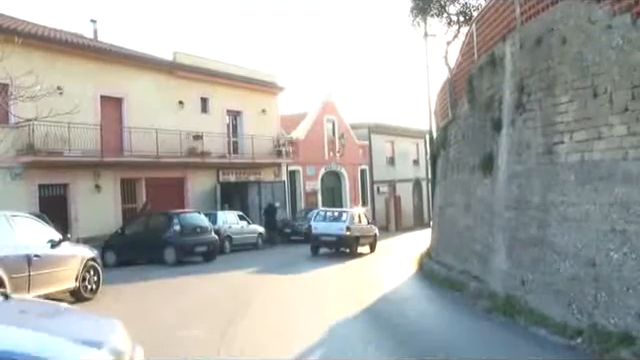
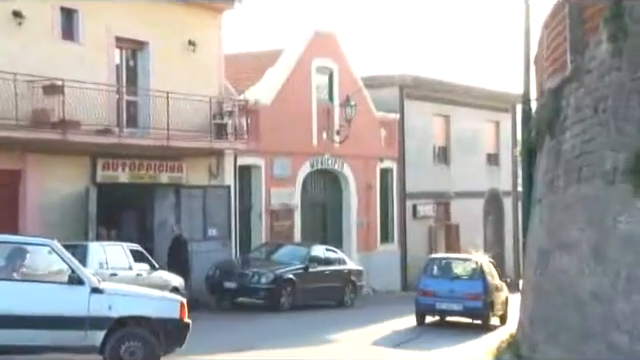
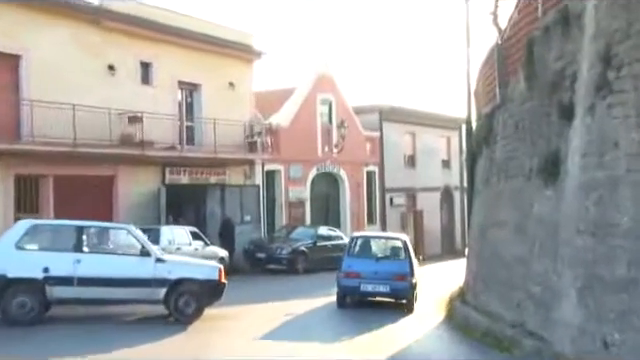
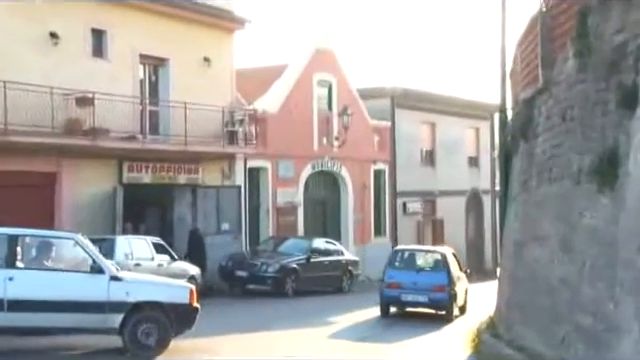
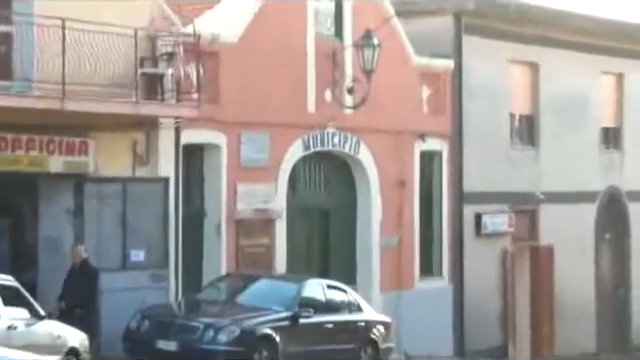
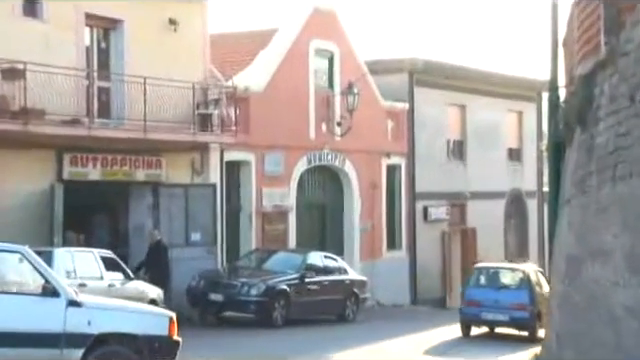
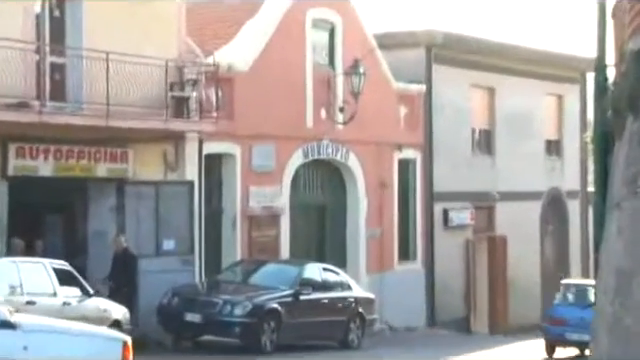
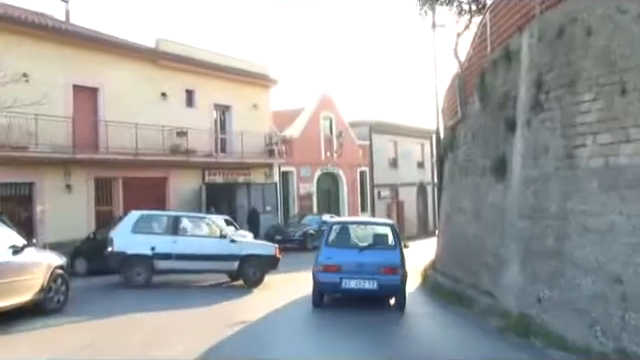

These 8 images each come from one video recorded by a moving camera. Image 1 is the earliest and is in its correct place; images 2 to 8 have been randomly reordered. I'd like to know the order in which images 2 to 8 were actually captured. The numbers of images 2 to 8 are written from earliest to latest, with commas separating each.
8, 3, 4, 2, 6, 7, 5
